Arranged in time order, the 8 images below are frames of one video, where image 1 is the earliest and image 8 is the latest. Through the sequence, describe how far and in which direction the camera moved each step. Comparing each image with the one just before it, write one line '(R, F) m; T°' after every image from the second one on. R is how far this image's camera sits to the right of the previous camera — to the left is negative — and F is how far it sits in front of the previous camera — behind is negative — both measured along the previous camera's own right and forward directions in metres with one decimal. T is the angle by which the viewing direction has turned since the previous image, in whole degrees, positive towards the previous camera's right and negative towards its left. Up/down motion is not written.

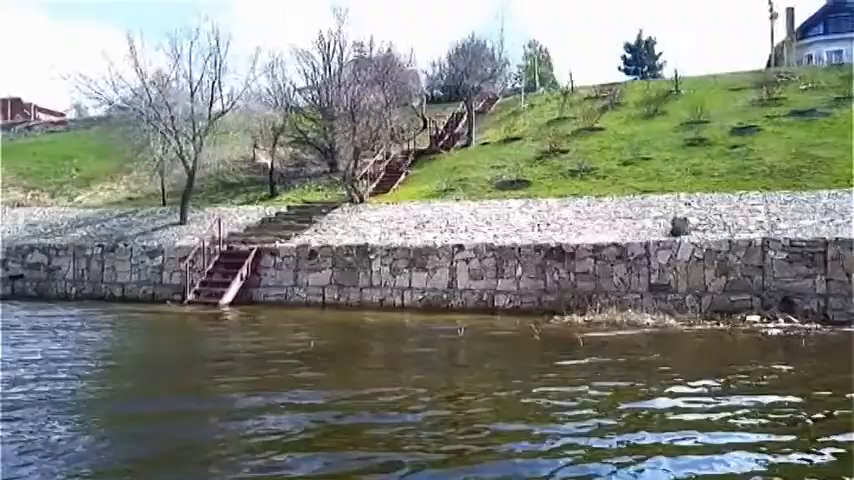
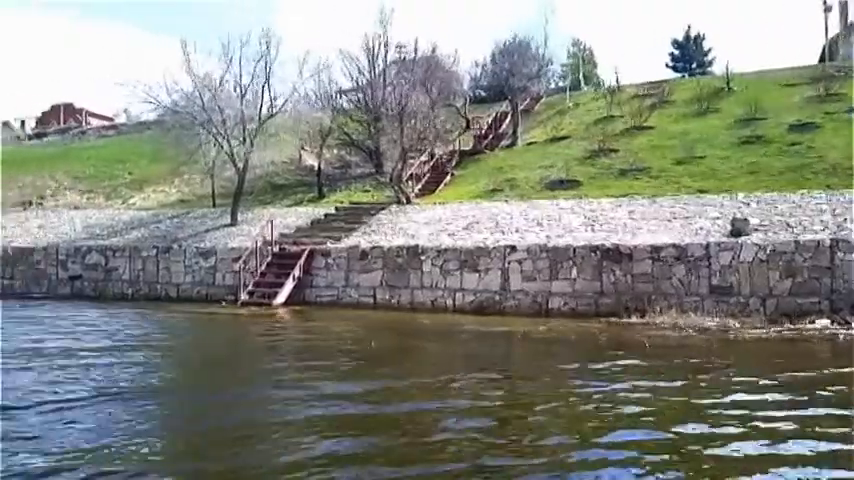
(-0.3, +0.1) m; -3°
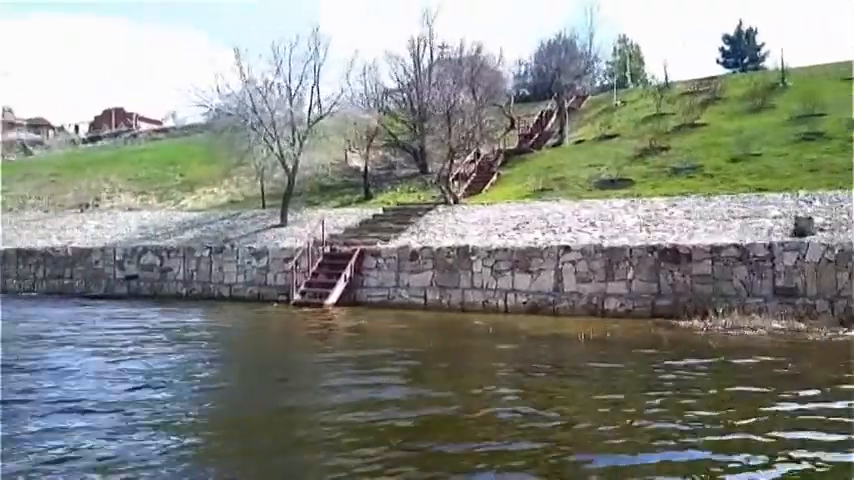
(-0.3, +0.1) m; -3°
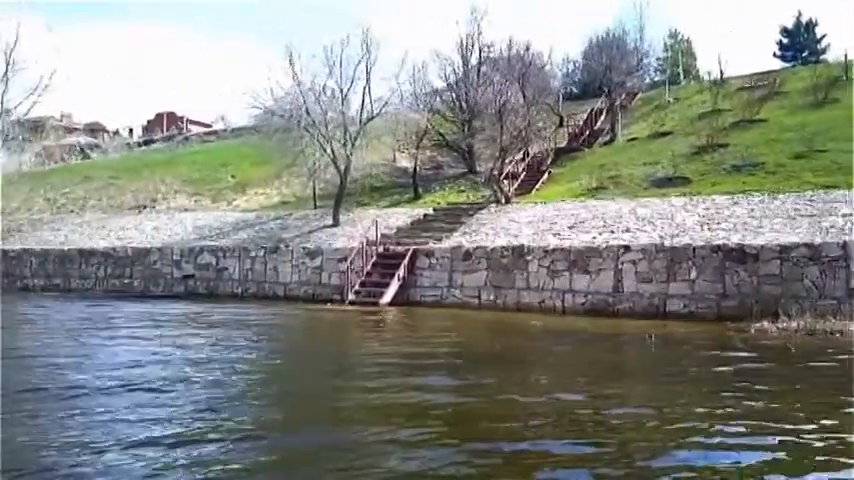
(-0.3, +0.1) m; -4°
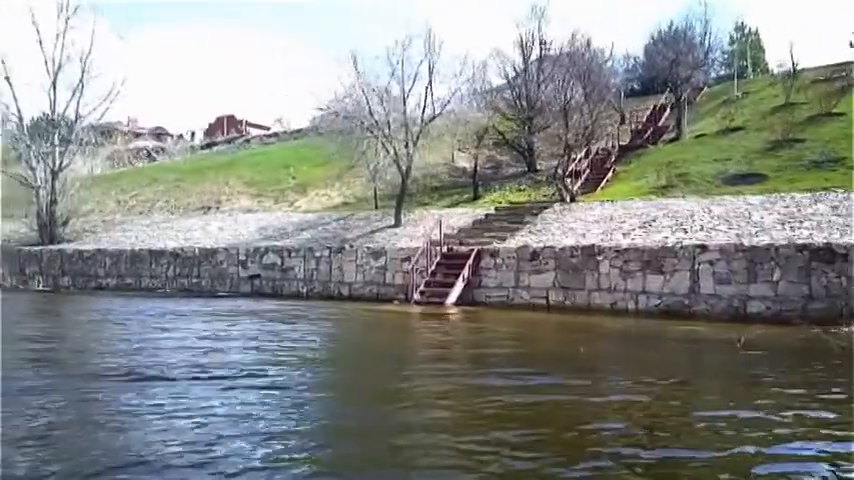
(-0.4, +0.2) m; -4°
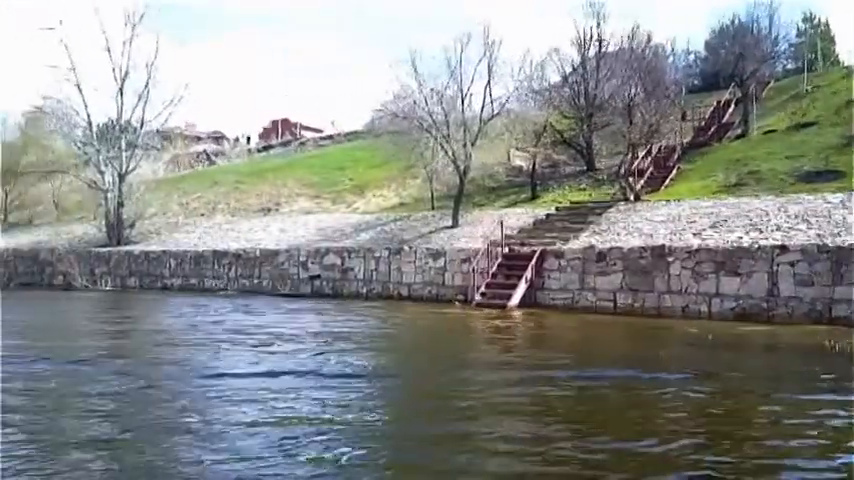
(-0.3, +0.2) m; -4°
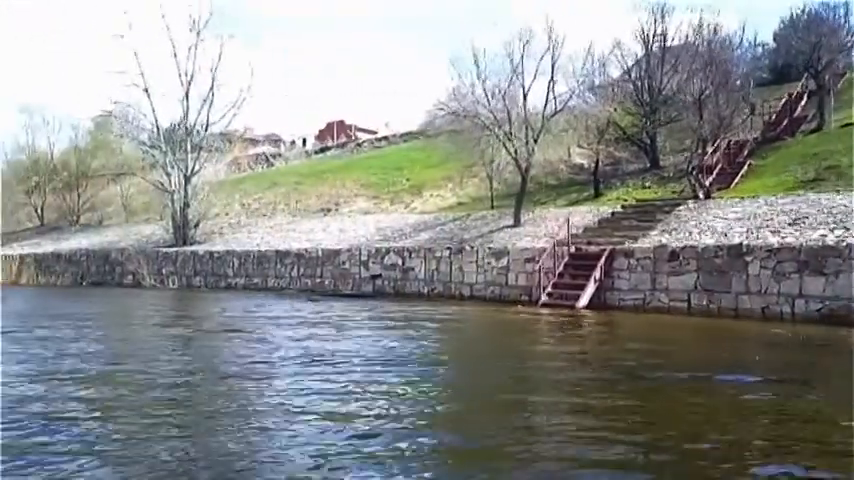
(-0.3, +0.2) m; -4°
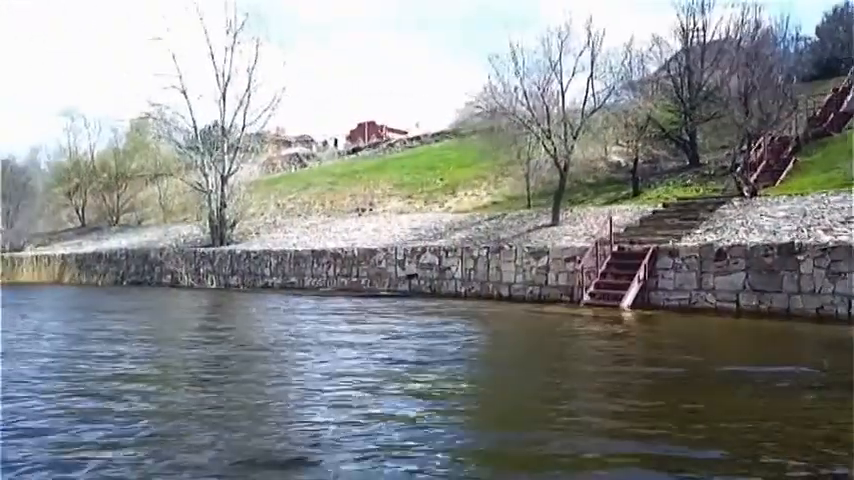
(-0.3, +0.1) m; -3°
